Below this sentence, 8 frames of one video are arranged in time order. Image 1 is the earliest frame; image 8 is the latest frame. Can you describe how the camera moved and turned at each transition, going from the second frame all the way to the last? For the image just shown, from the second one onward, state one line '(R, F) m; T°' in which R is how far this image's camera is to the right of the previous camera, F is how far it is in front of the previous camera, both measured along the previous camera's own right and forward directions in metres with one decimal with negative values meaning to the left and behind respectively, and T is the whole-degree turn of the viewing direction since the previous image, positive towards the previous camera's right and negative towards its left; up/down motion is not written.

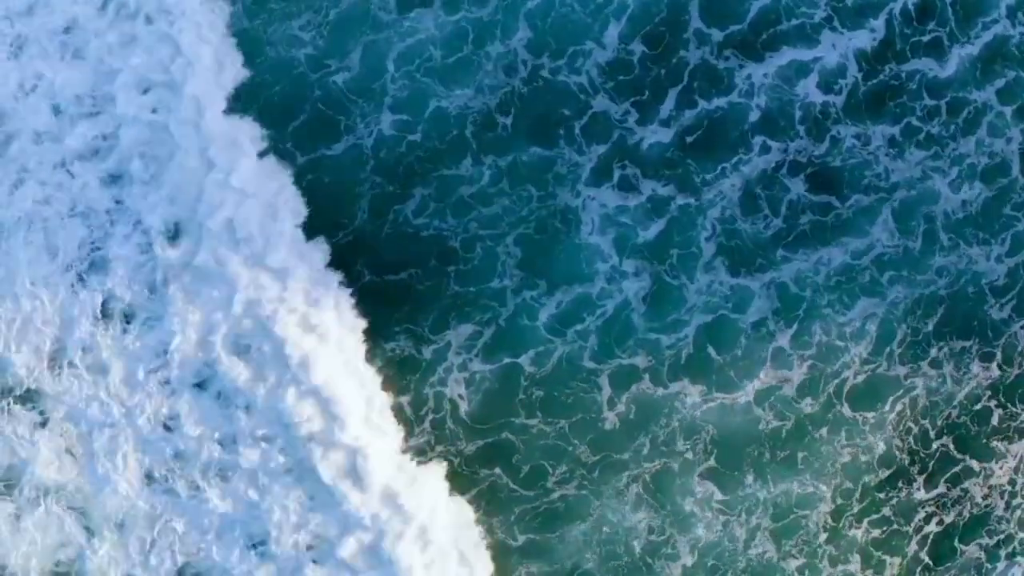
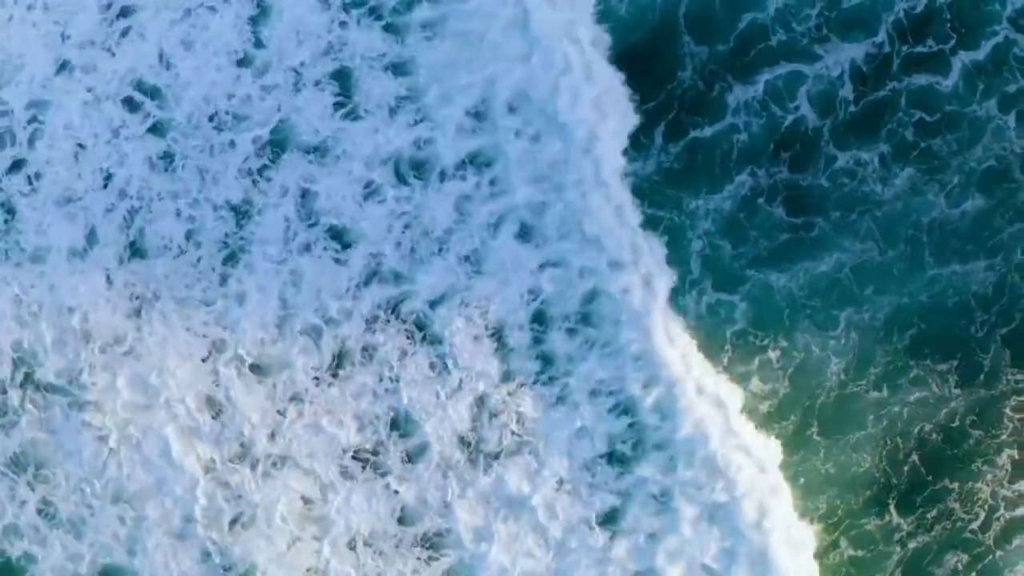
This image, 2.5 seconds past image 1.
(+1.1, -0.2) m; -1°
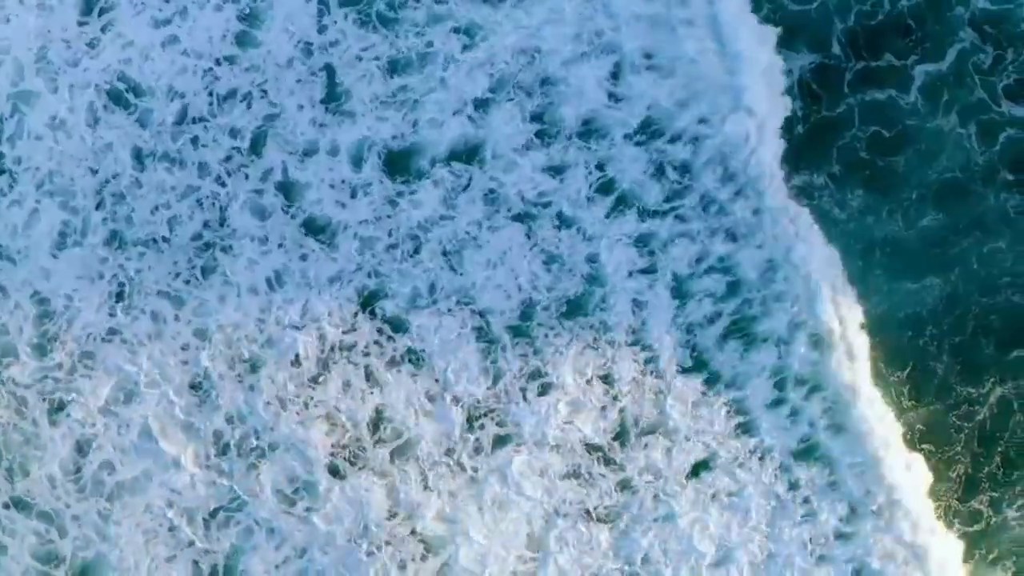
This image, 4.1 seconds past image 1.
(-0.2, -0.4) m; +1°
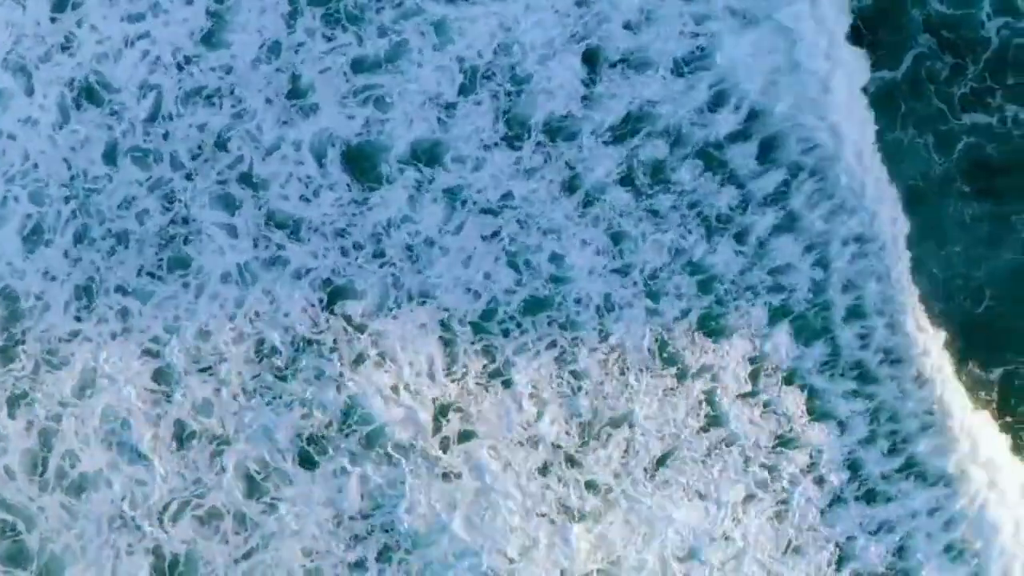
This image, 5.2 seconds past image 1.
(+0.6, -0.1) m; 0°
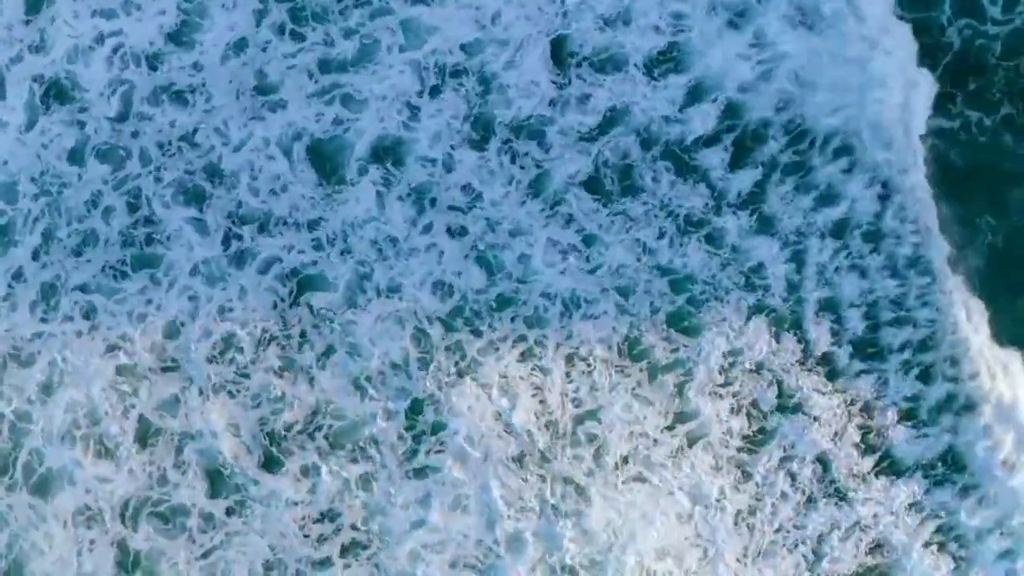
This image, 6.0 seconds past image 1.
(+0.6, 0.0) m; 0°
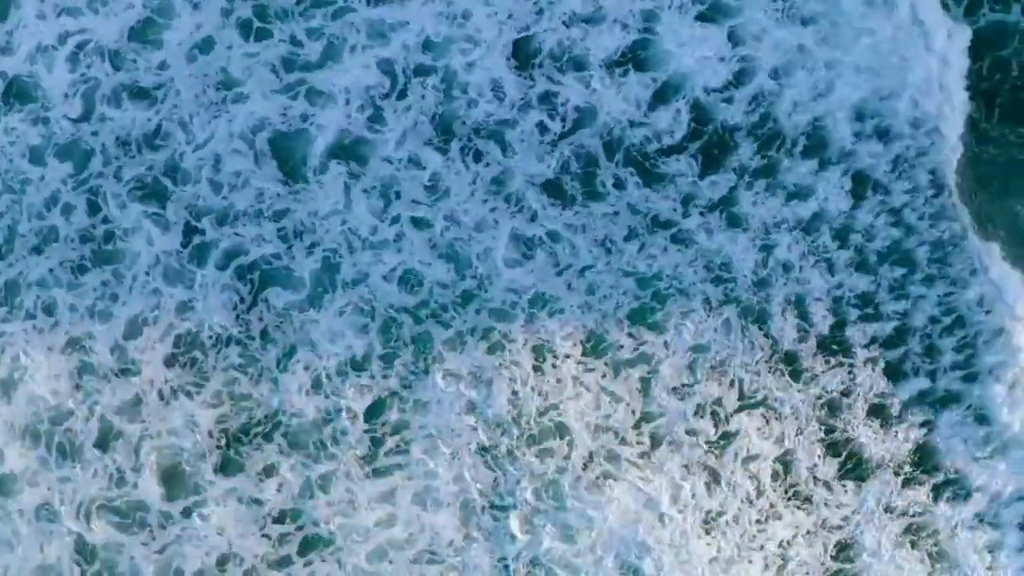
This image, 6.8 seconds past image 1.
(+0.7, 0.0) m; 0°
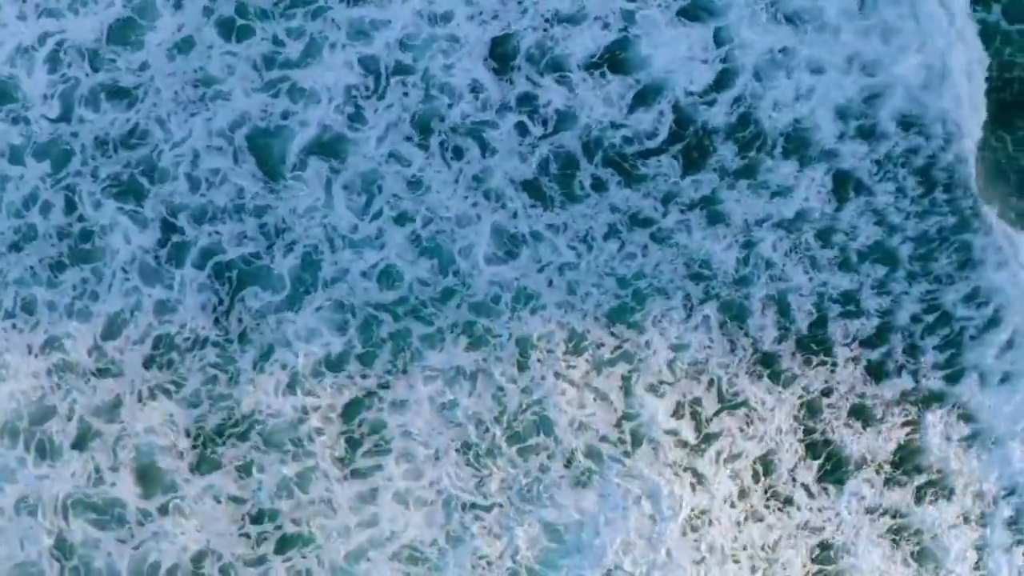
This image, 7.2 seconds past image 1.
(+0.3, 0.0) m; 0°
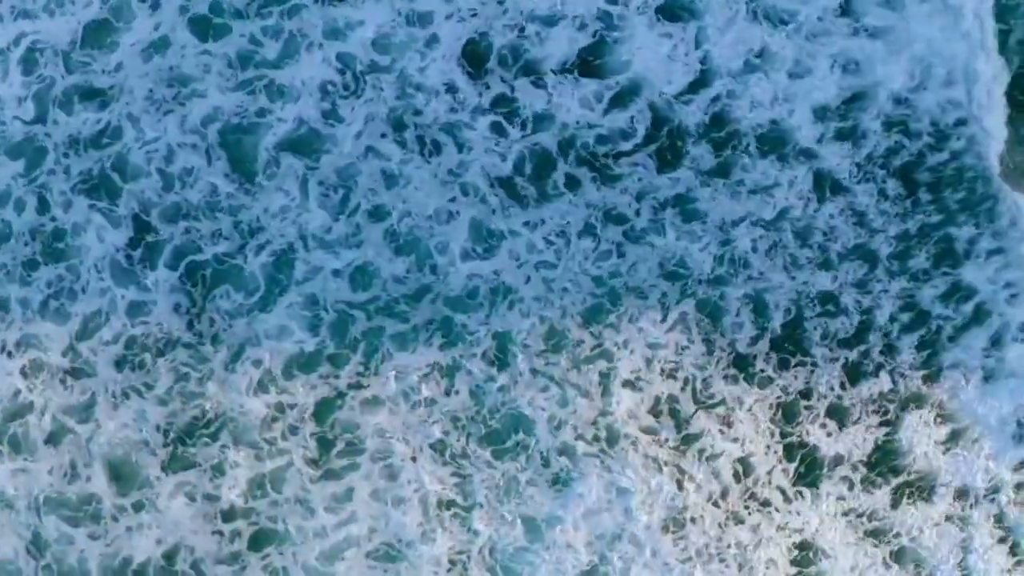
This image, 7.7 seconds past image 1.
(+0.5, -0.1) m; 0°
